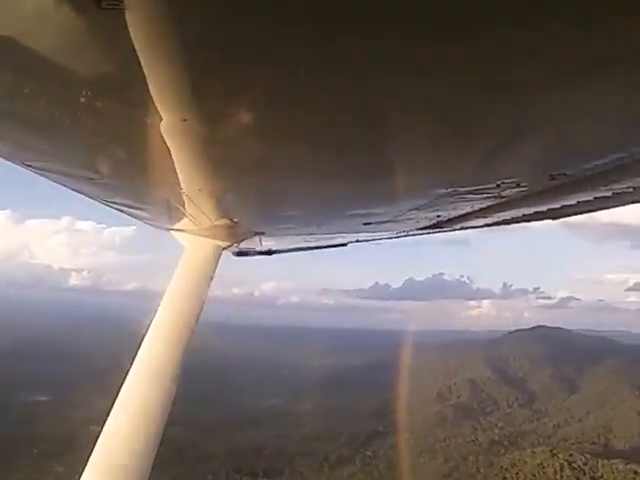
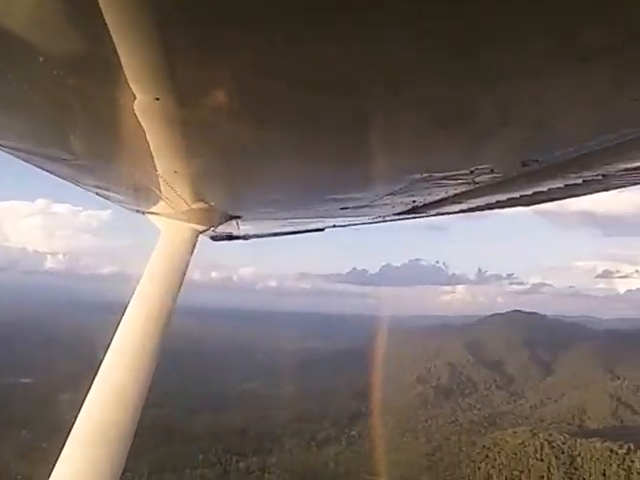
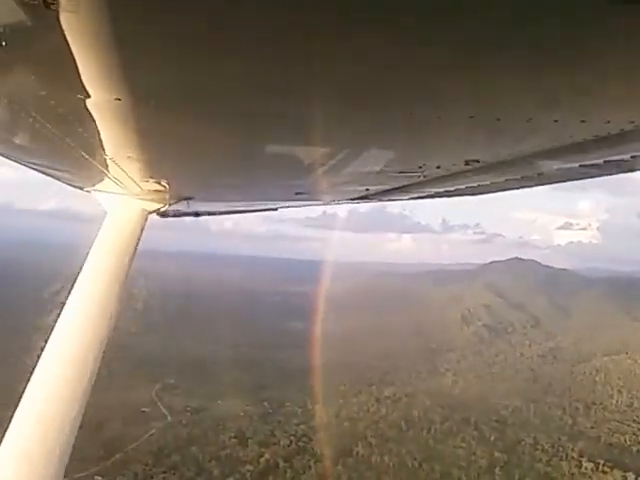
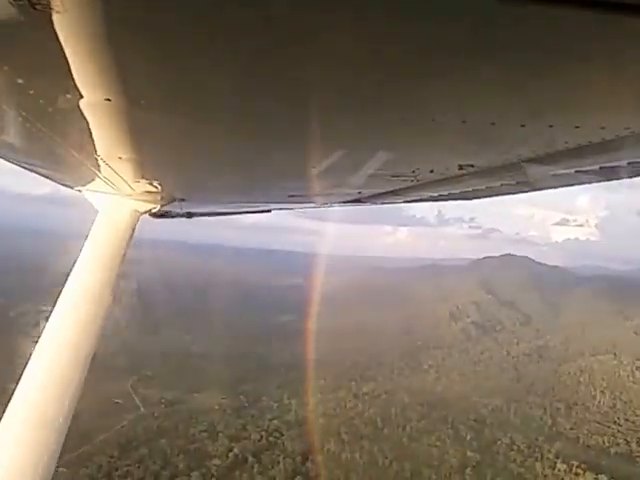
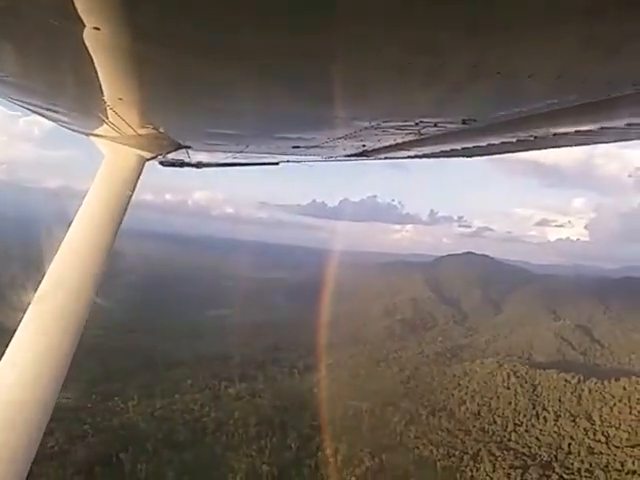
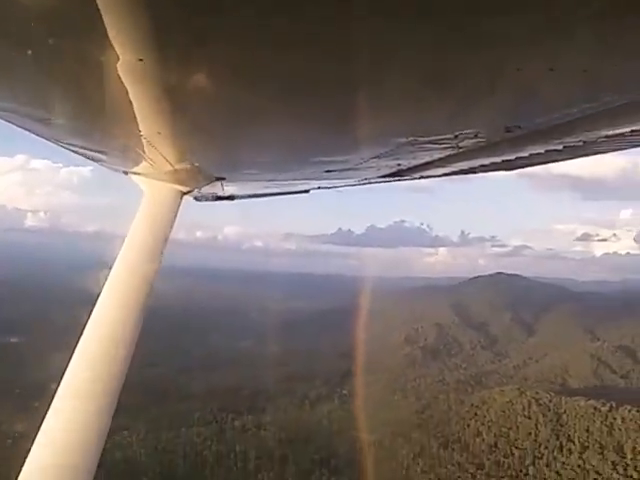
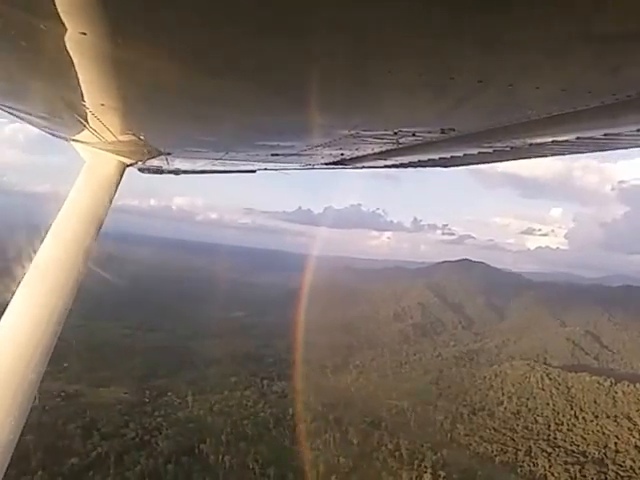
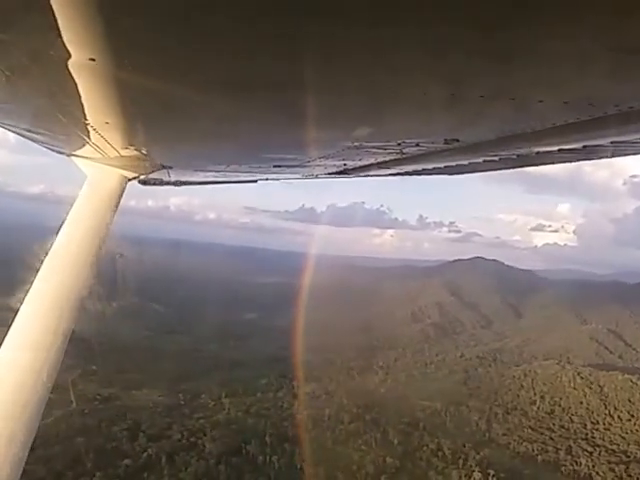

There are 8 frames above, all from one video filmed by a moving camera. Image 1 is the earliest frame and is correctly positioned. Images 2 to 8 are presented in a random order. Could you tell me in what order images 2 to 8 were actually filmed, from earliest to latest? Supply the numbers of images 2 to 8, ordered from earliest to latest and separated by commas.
2, 6, 5, 7, 8, 4, 3
